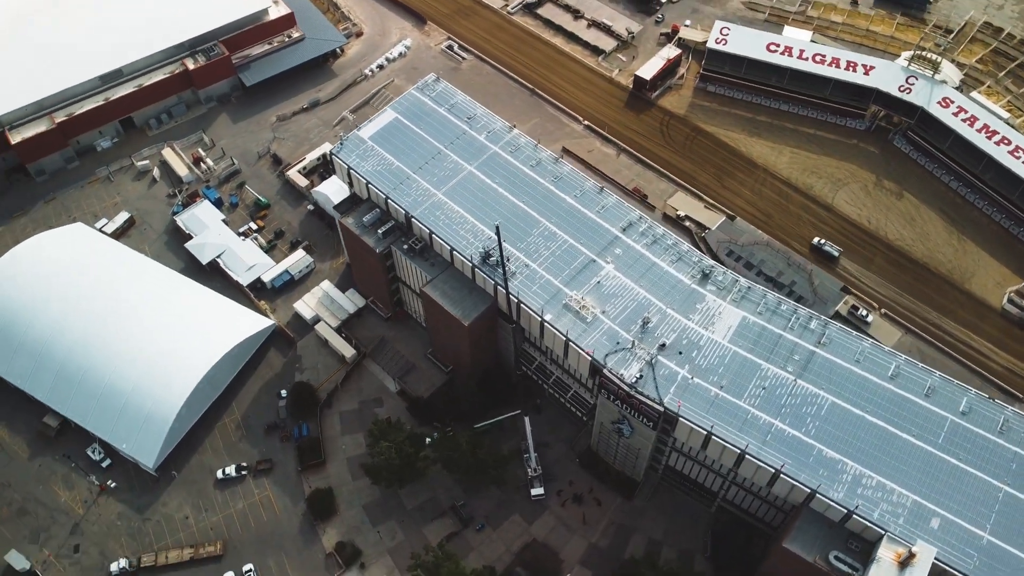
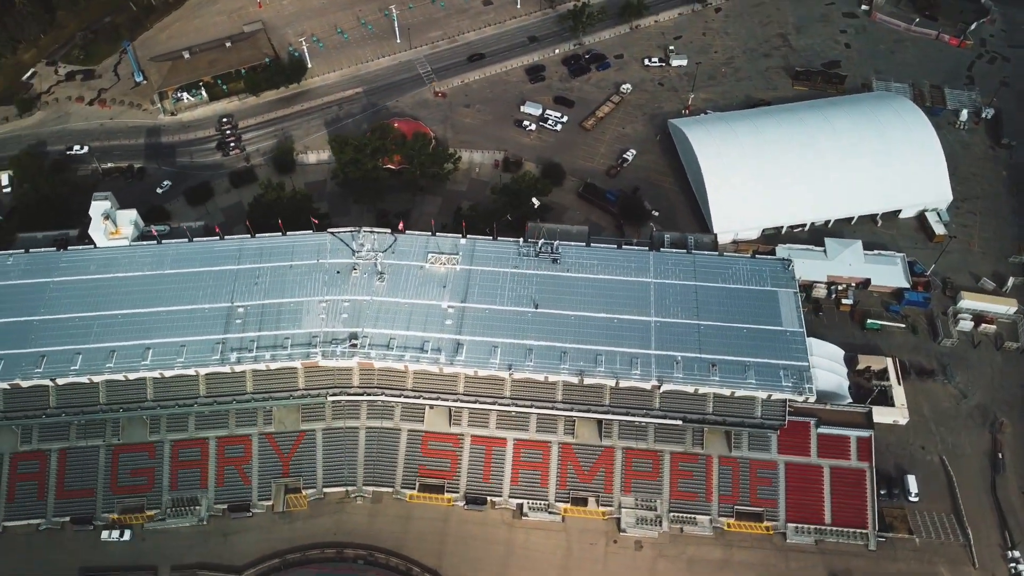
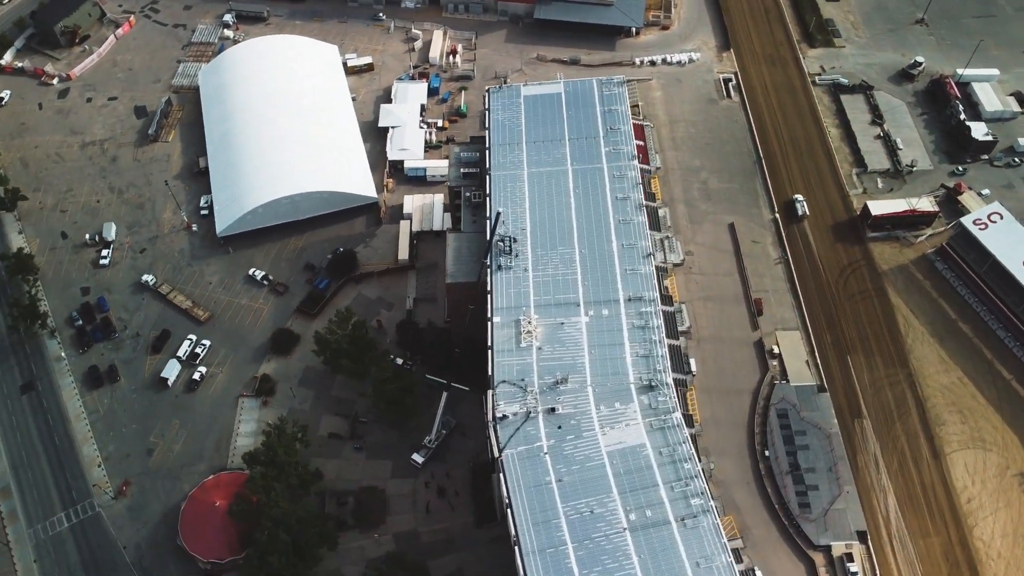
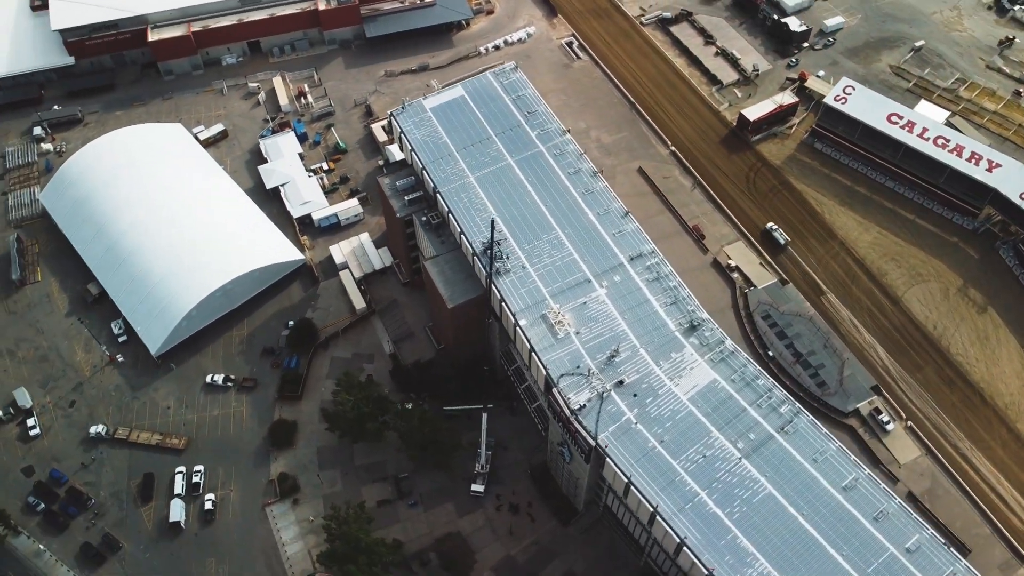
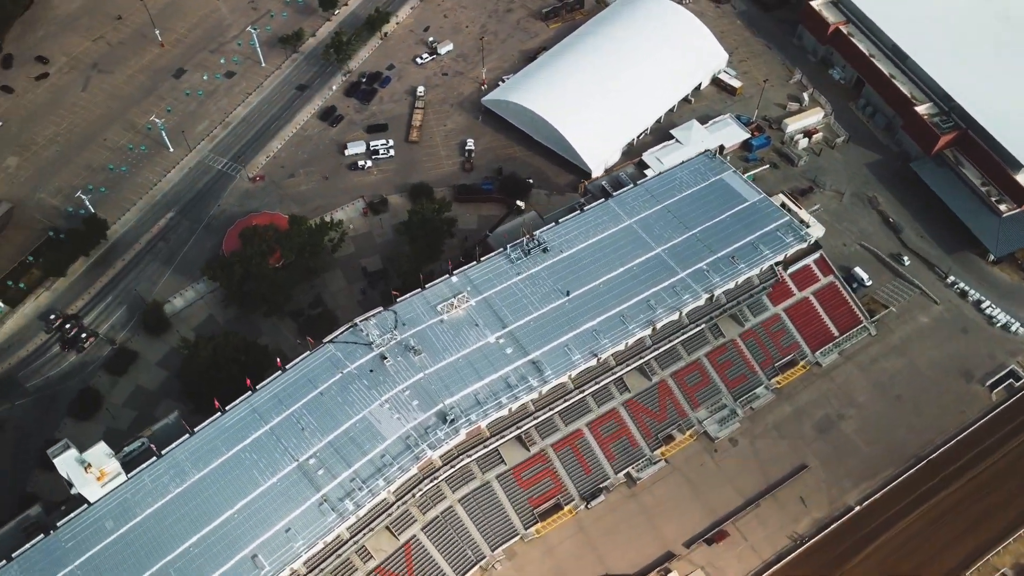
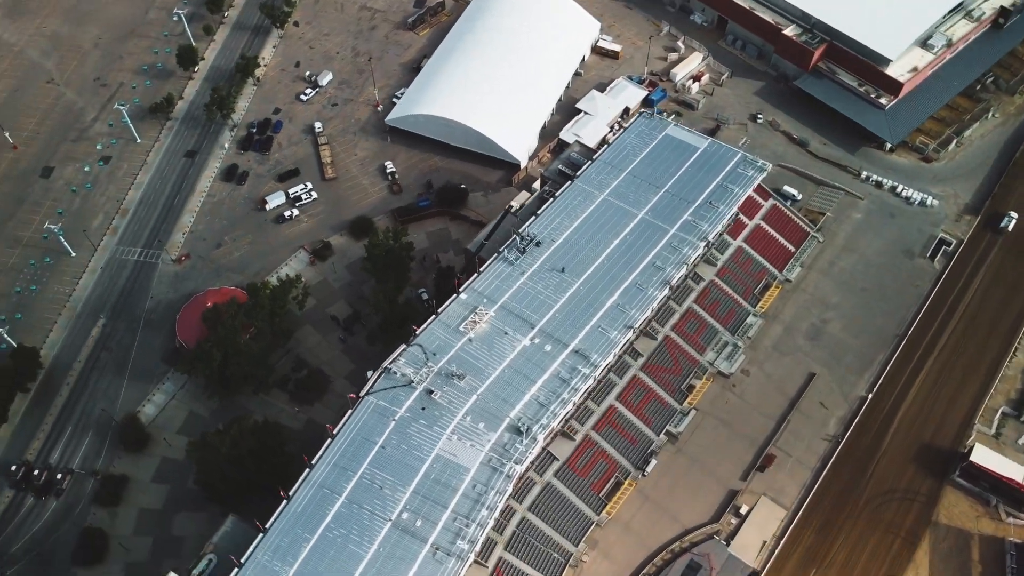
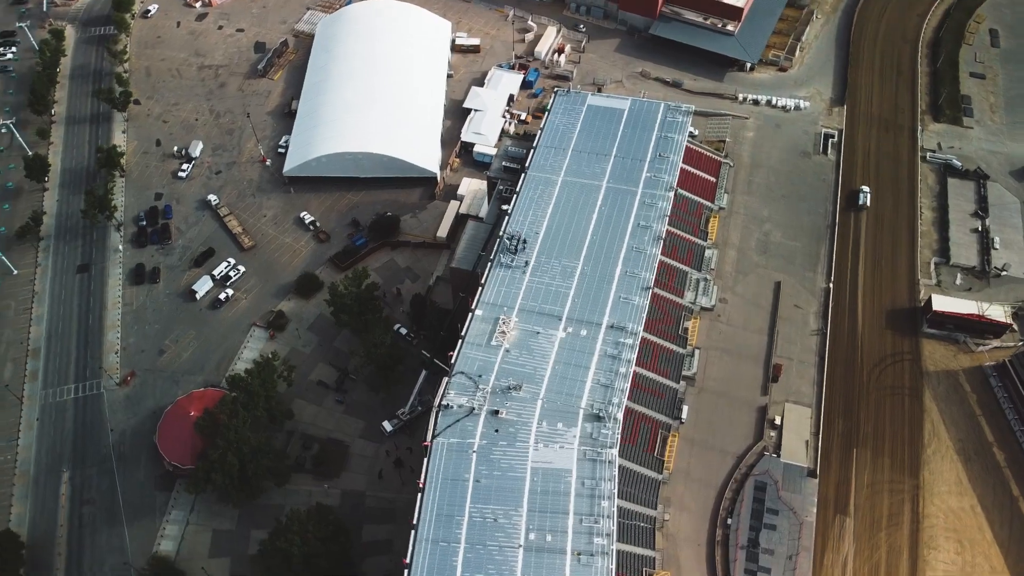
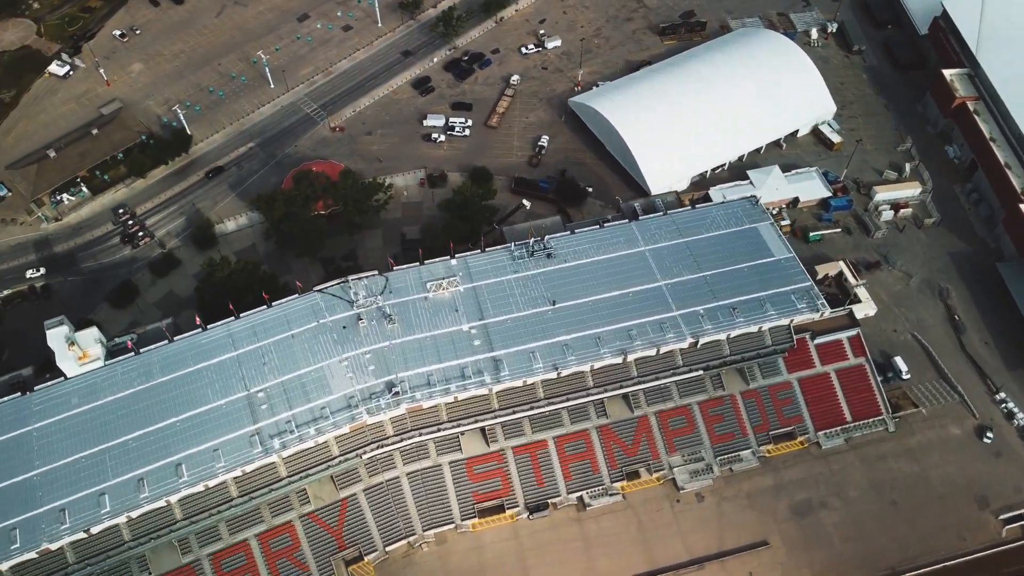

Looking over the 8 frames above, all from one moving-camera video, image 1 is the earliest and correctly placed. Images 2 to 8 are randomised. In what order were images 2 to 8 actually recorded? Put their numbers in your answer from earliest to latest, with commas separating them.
4, 3, 7, 6, 5, 8, 2
